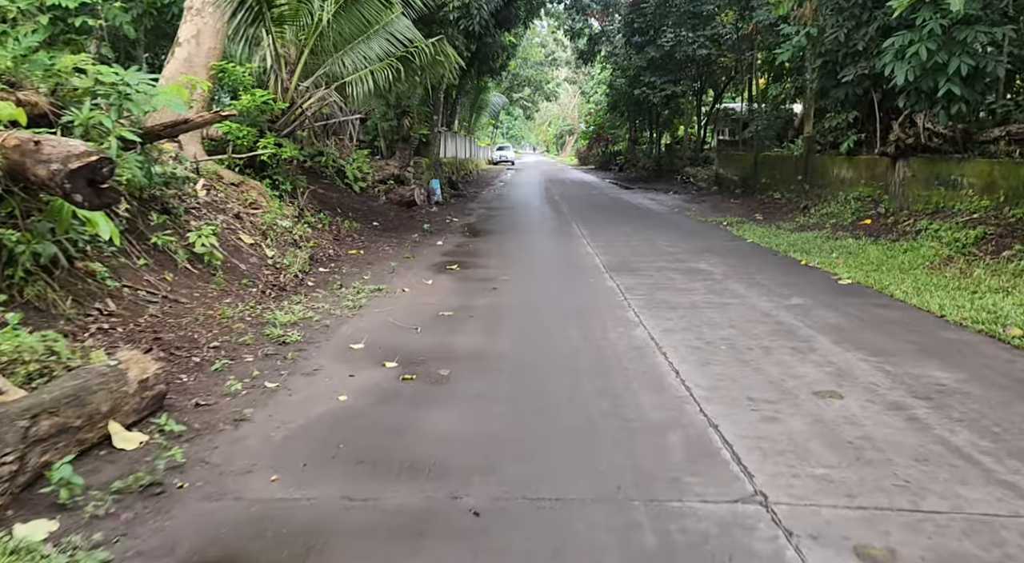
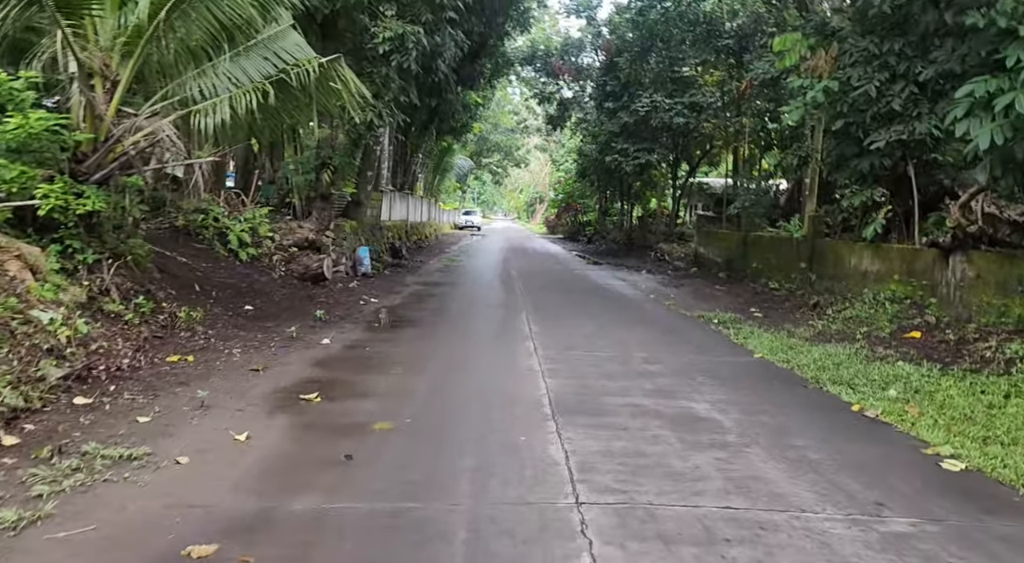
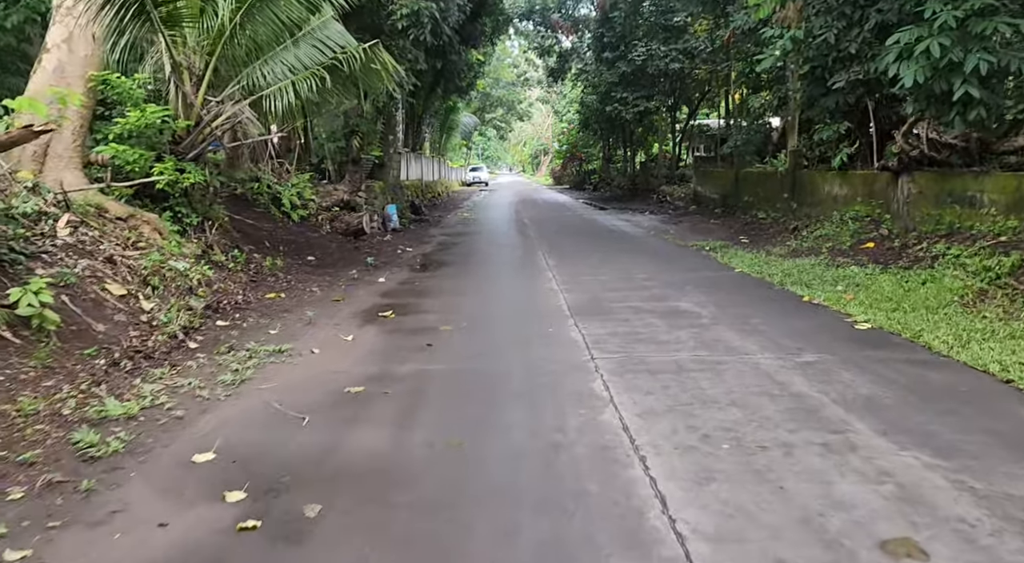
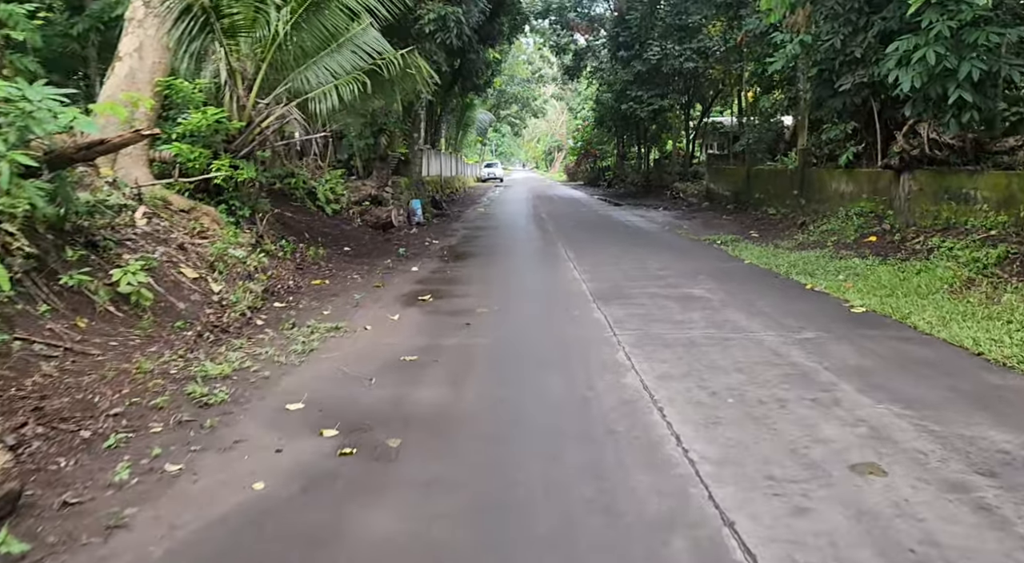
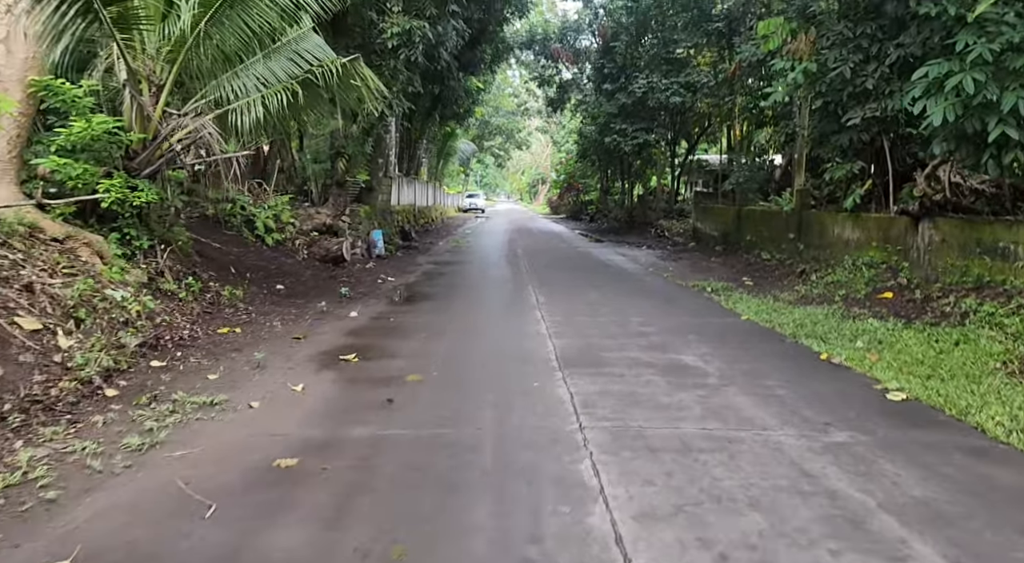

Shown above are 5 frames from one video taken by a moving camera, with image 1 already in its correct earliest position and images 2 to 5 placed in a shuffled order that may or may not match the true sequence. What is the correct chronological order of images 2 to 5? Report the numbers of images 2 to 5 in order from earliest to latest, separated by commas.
4, 3, 5, 2
